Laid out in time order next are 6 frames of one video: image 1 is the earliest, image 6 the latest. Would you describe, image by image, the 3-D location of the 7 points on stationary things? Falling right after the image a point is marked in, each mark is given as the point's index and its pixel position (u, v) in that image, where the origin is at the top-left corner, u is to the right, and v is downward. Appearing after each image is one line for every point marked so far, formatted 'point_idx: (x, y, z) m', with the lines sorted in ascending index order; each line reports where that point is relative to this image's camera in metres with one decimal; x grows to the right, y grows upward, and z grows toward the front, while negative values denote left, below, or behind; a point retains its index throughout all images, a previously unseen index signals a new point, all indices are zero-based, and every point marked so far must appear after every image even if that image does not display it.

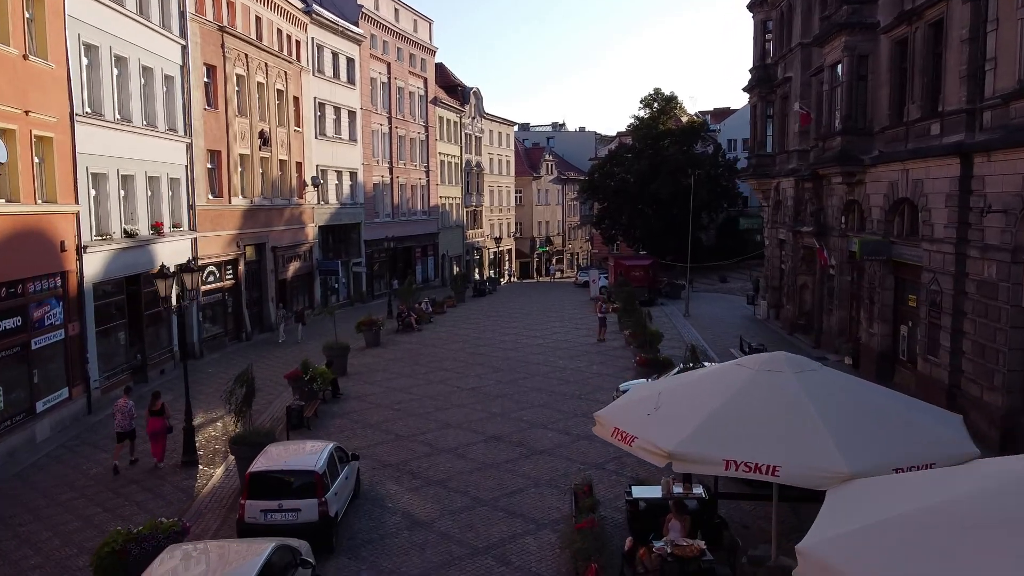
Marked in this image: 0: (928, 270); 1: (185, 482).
0: (+9.7, +0.4, +18.6) m
1: (-6.0, -3.6, +14.6) m
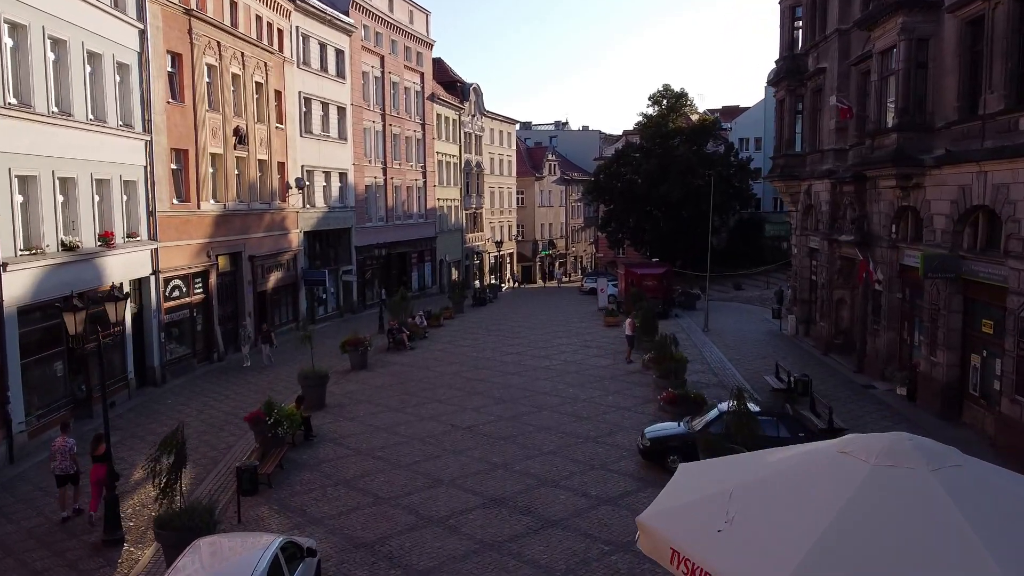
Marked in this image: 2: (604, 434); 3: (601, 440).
0: (+9.8, -0.1, +15.5) m
1: (-5.9, -4.1, +11.4) m
2: (+2.0, -3.2, +17.7) m
3: (+1.9, -3.3, +17.3) m
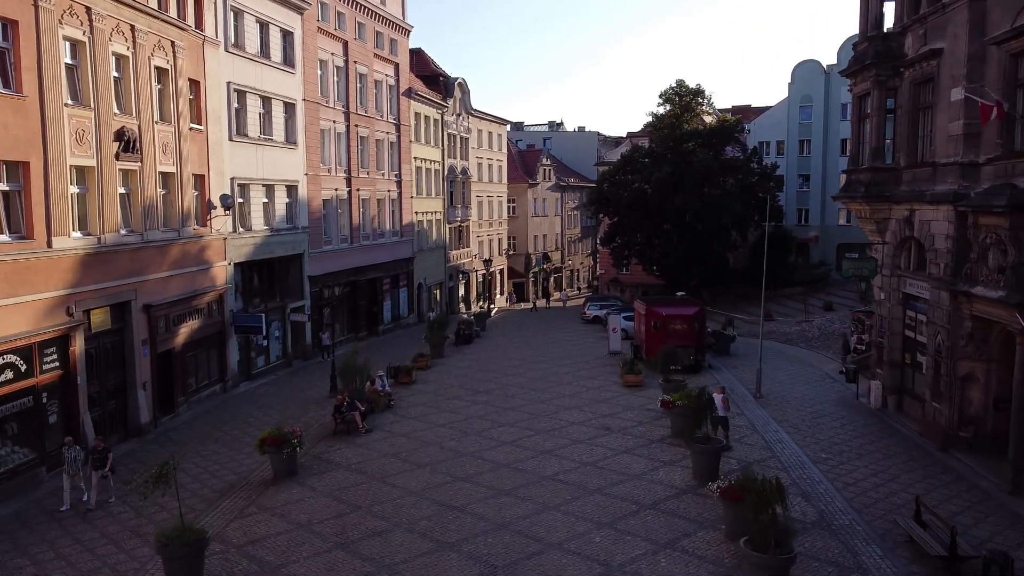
0: (+9.8, -1.8, +7.7) m
1: (-5.9, -5.7, +3.4) m
2: (+2.0, -4.9, +9.8) m
3: (+1.9, -5.0, +9.4) m
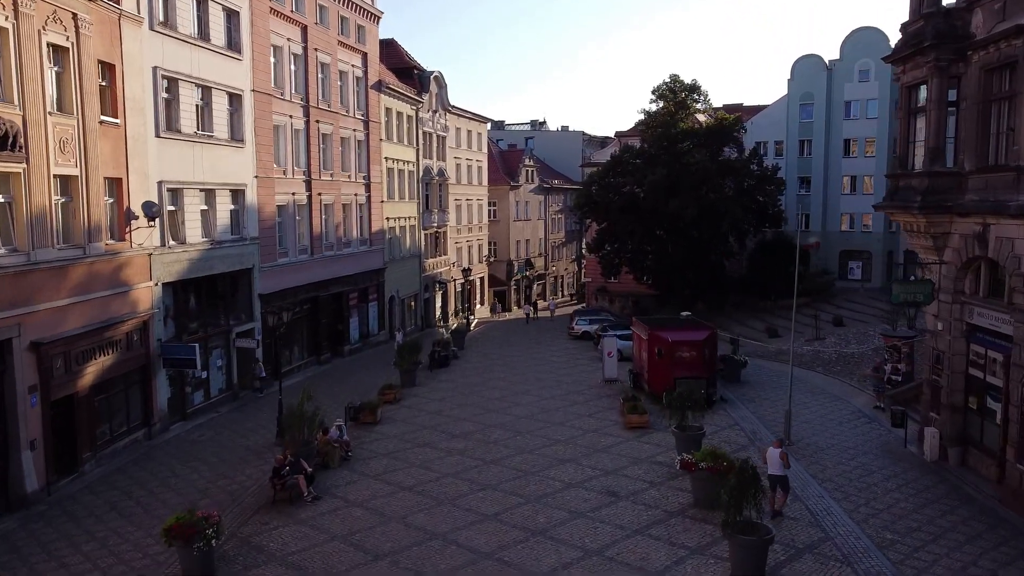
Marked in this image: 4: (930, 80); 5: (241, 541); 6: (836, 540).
0: (+9.8, -2.5, +3.7) m
1: (-5.8, -6.4, -0.9) m
2: (+1.9, -5.6, +5.7) m
3: (+1.8, -5.7, +5.2) m
4: (+9.9, +4.9, +18.9) m
5: (-5.2, -4.8, +15.2) m
6: (+6.1, -4.7, +14.9) m
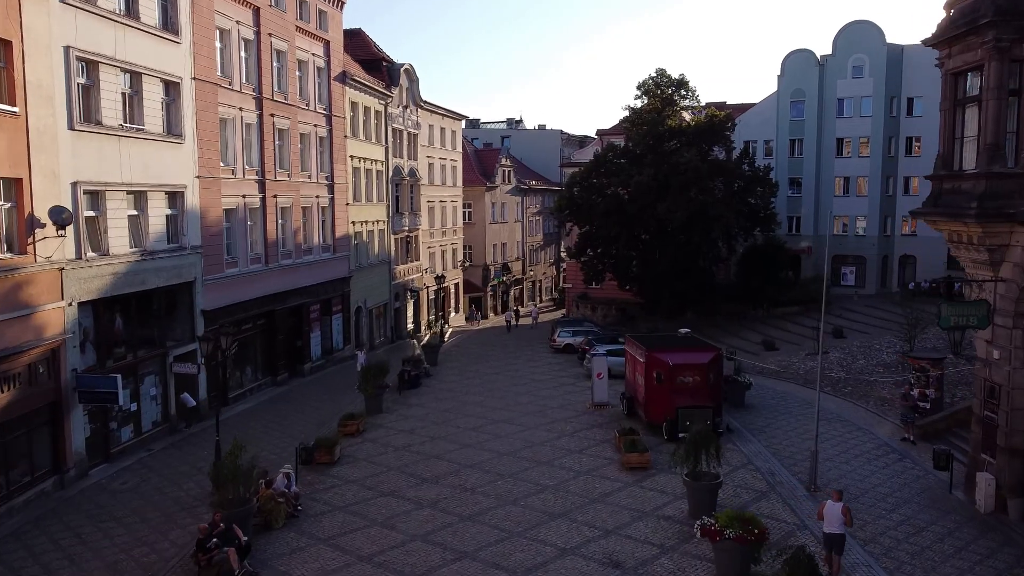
0: (+9.9, -2.9, +0.8) m
1: (-5.5, -6.9, -4.3) m
2: (+2.0, -6.1, +2.5) m
3: (+1.9, -6.1, +2.1) m
4: (+9.5, +4.5, +16.0) m
5: (-5.4, -5.3, +11.8) m
6: (+5.8, -5.2, +11.9) m
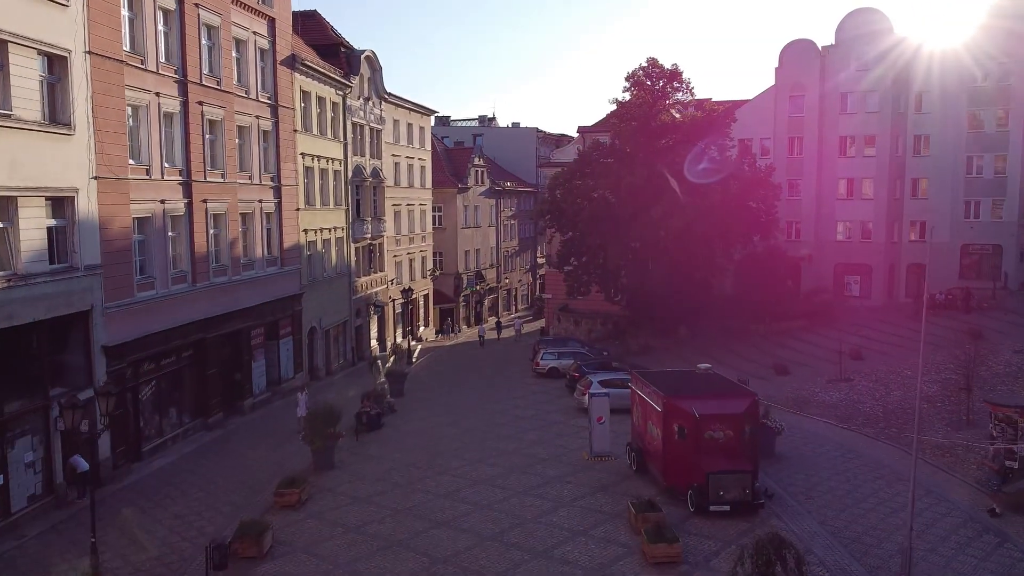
0: (+10.3, -3.6, -3.7) m
1: (-4.8, -7.6, -9.4) m
2: (+2.4, -6.8, -2.3) m
3: (+2.3, -6.8, -2.8) m
4: (+9.4, +3.8, +11.5) m
5: (-5.3, -6.0, +6.7) m
6: (+5.9, -5.9, +7.2) m
